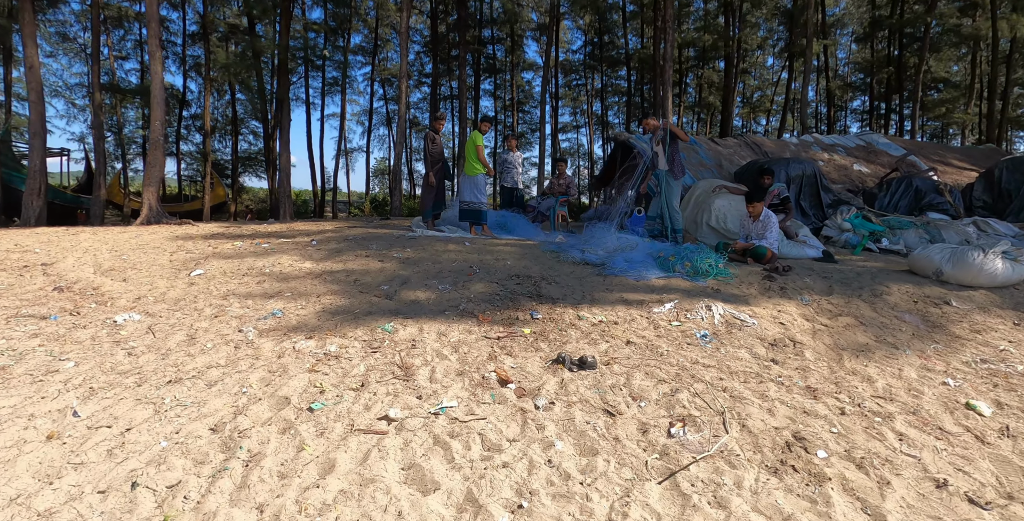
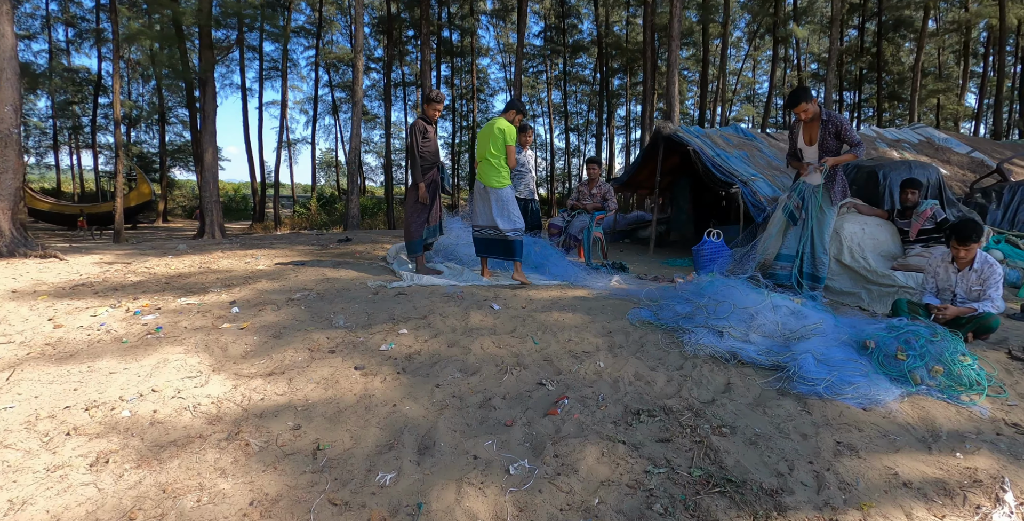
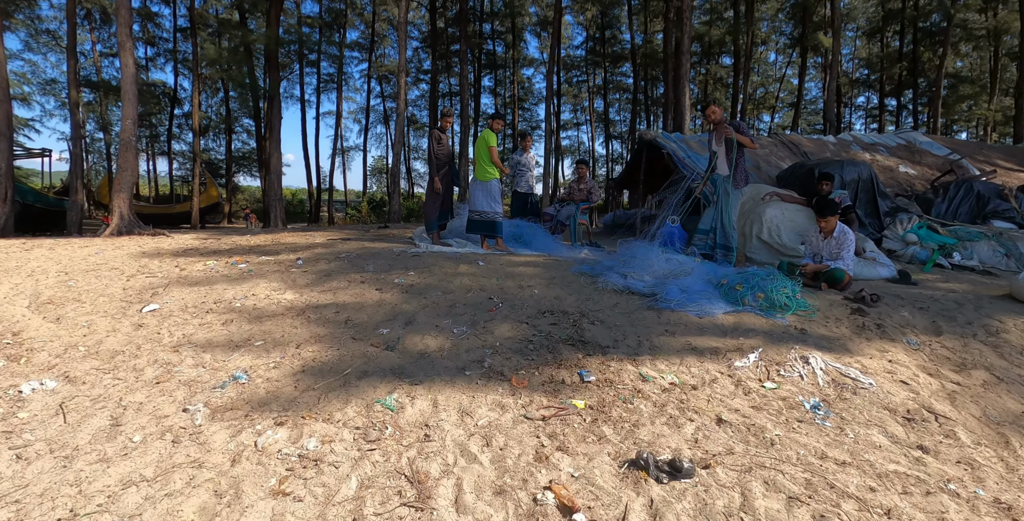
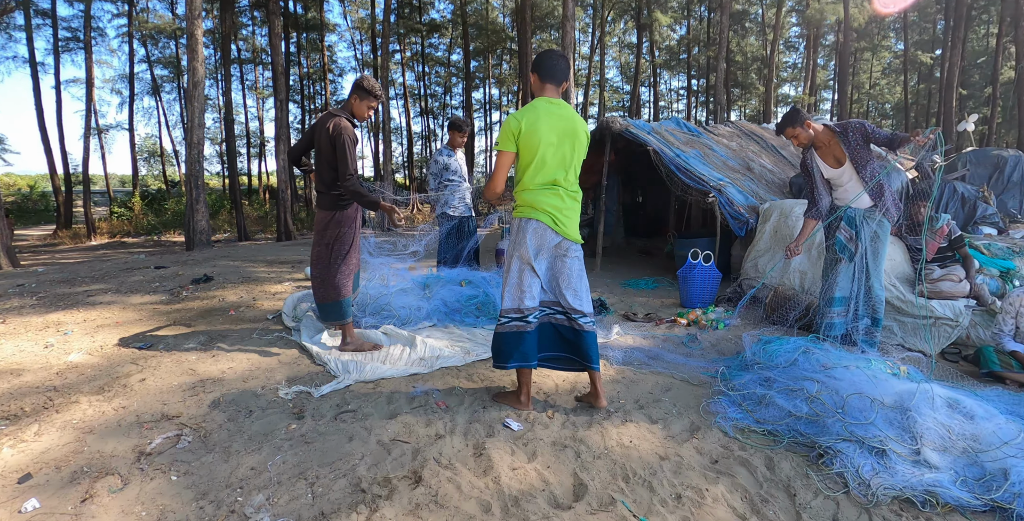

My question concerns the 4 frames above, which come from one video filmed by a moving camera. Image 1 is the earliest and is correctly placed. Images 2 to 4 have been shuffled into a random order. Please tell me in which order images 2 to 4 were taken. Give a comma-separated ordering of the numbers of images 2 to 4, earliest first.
3, 2, 4
